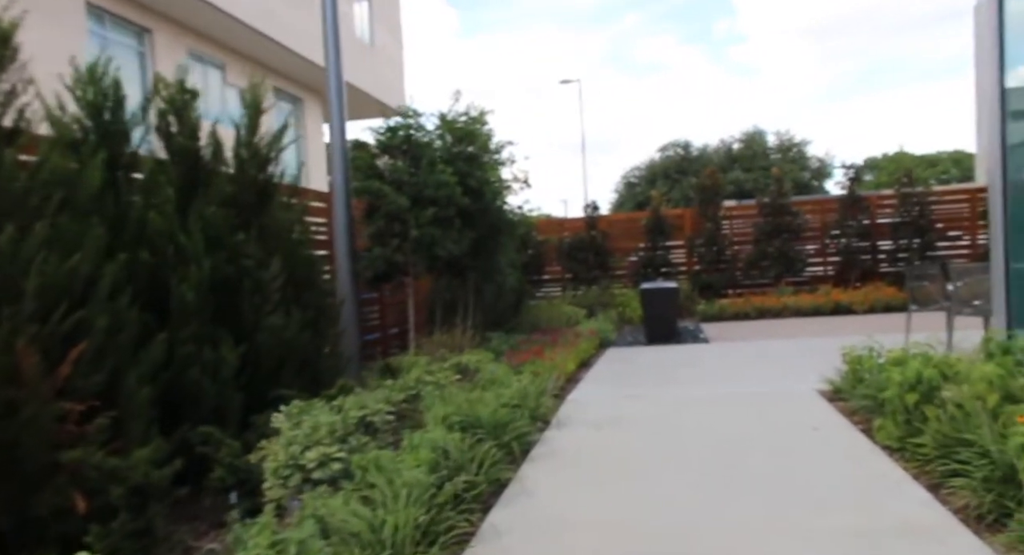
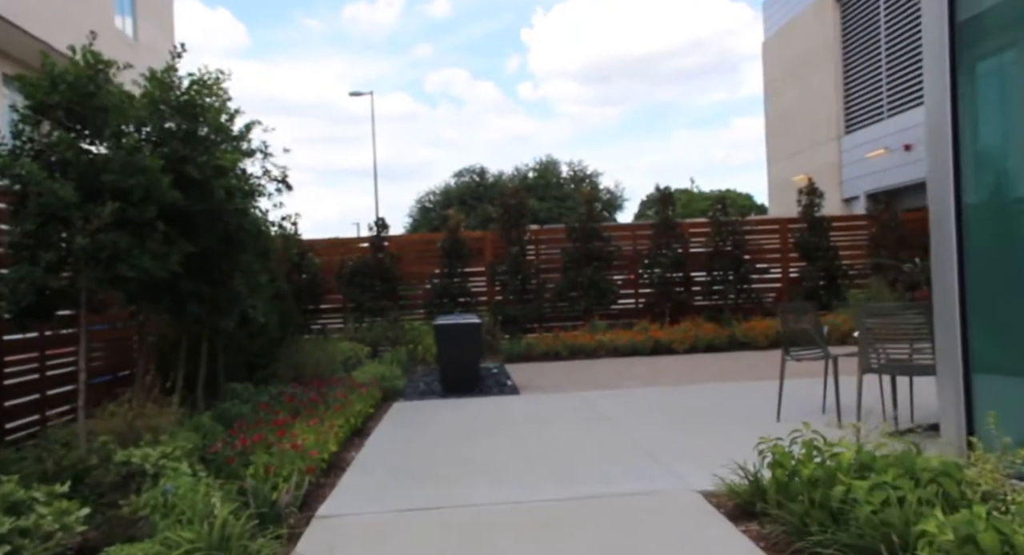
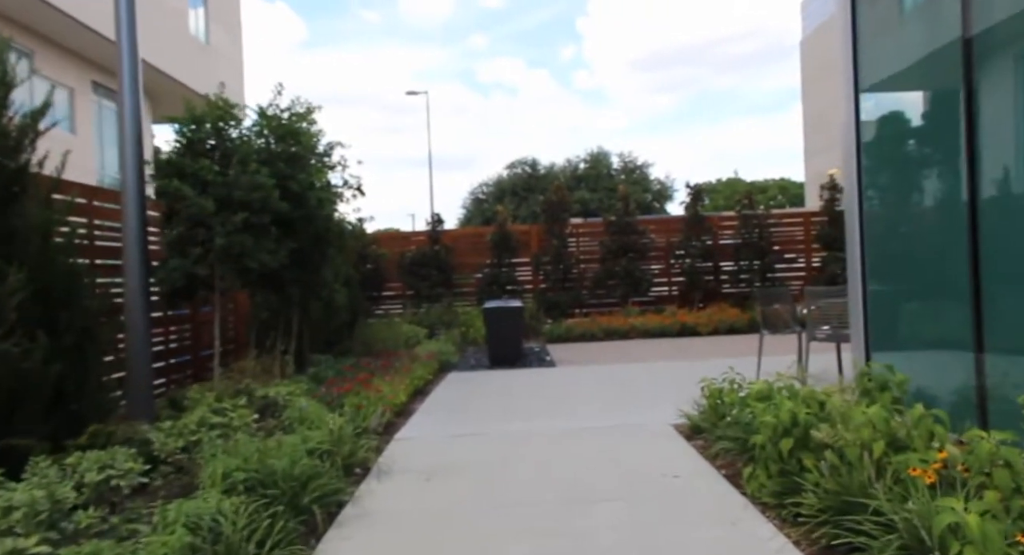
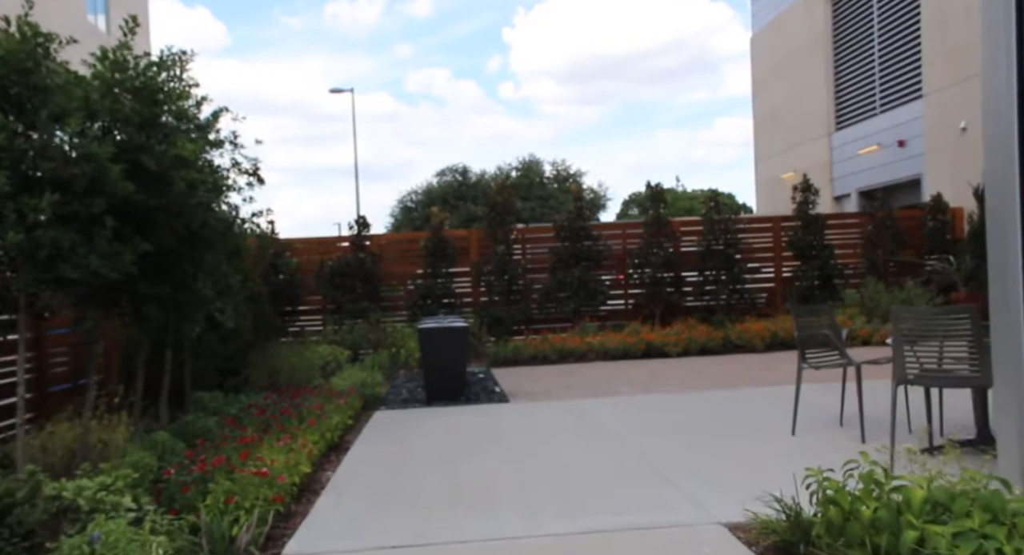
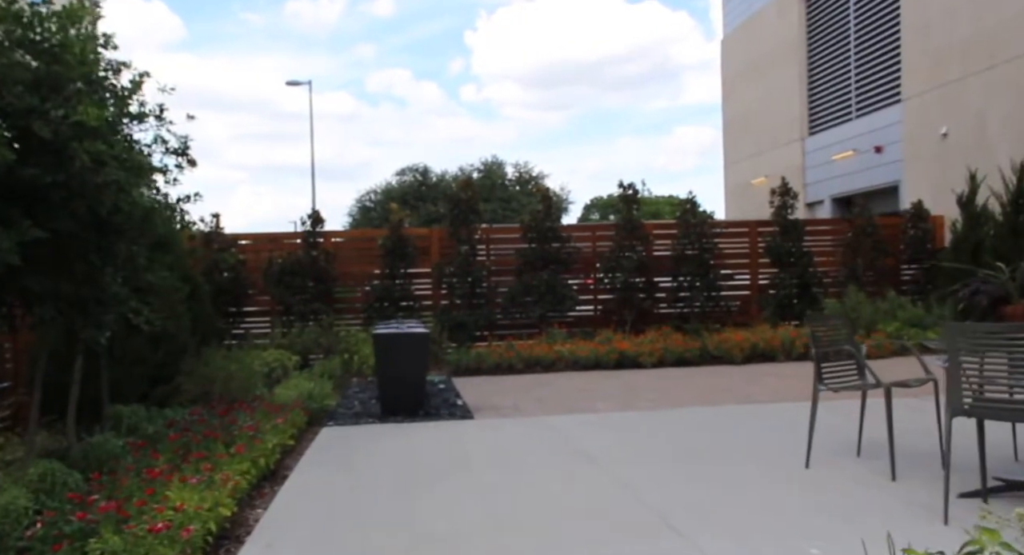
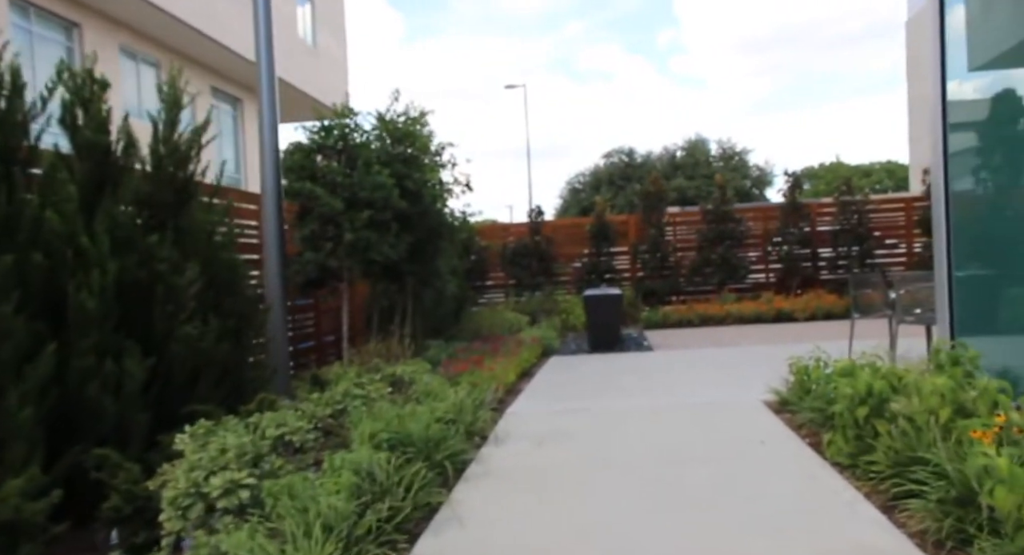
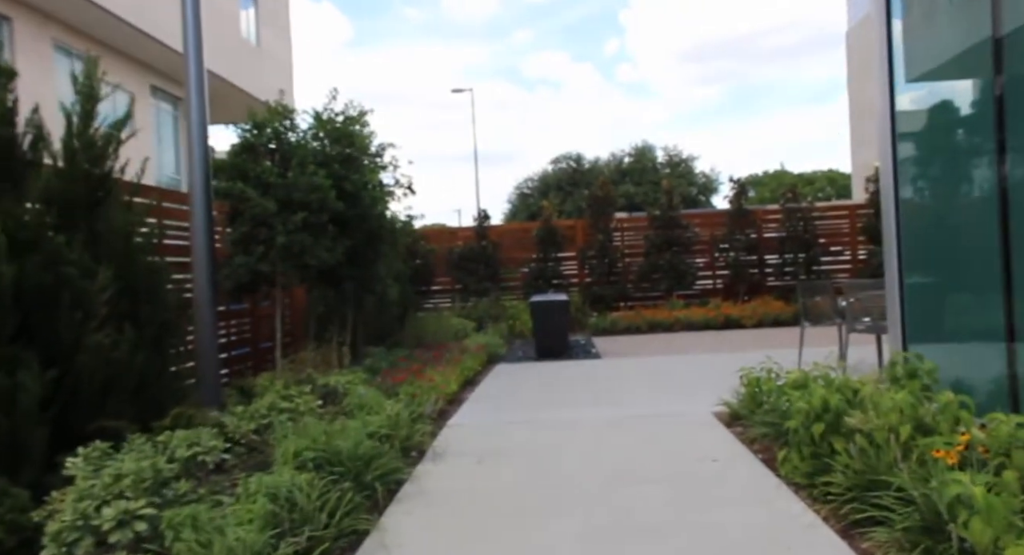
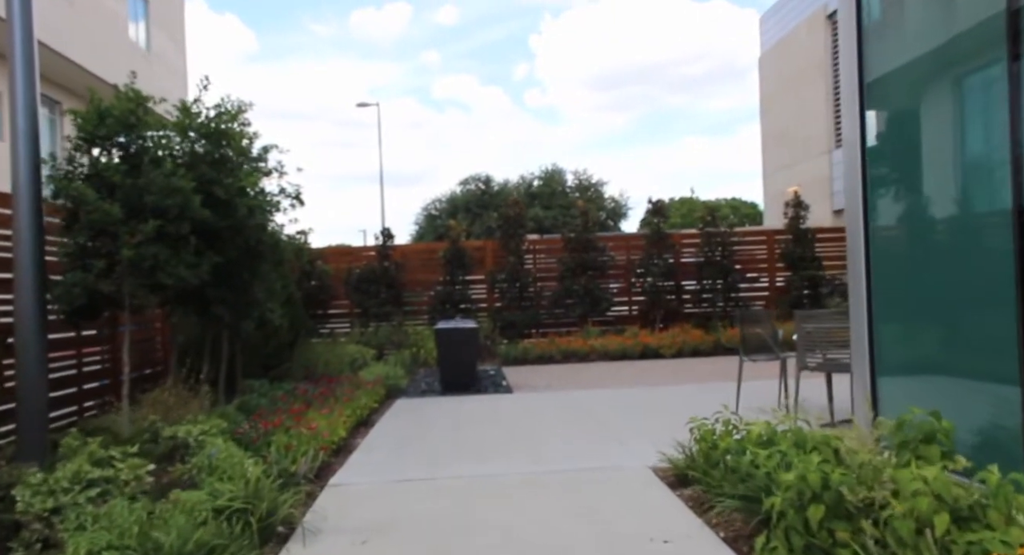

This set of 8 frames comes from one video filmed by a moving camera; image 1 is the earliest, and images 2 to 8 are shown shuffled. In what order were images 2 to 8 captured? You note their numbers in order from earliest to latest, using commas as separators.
6, 7, 3, 8, 2, 4, 5
